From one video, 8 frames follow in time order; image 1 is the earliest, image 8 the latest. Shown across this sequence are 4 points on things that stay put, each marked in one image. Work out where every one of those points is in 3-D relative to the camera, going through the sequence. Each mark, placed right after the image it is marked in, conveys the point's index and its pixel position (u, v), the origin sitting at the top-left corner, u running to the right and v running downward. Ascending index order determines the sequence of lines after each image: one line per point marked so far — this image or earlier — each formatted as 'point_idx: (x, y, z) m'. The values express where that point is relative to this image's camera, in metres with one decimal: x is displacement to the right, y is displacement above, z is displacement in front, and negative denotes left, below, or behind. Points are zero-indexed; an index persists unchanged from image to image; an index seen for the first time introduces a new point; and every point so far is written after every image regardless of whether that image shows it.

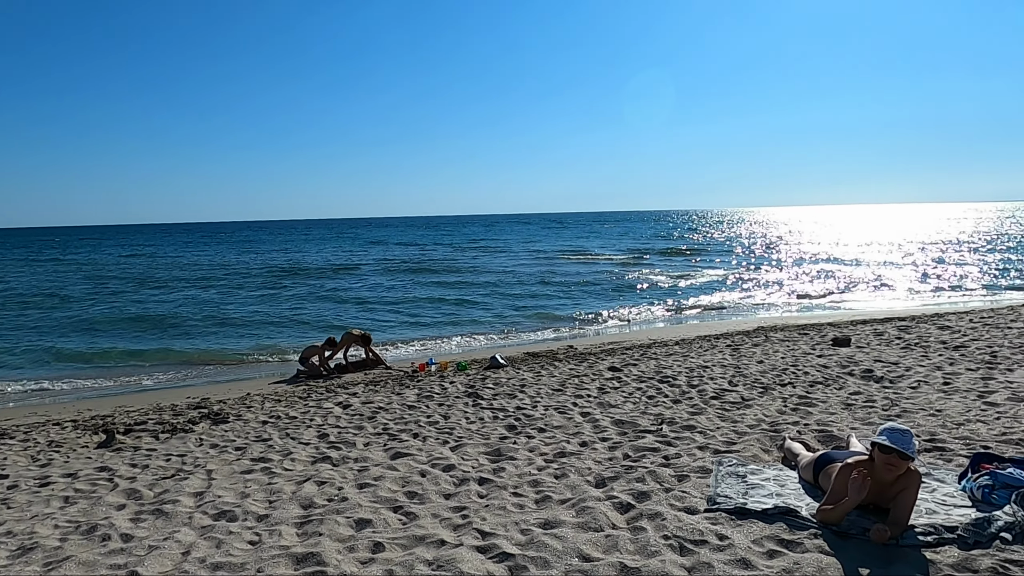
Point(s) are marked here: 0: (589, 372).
0: (+1.1, -1.2, +9.7) m
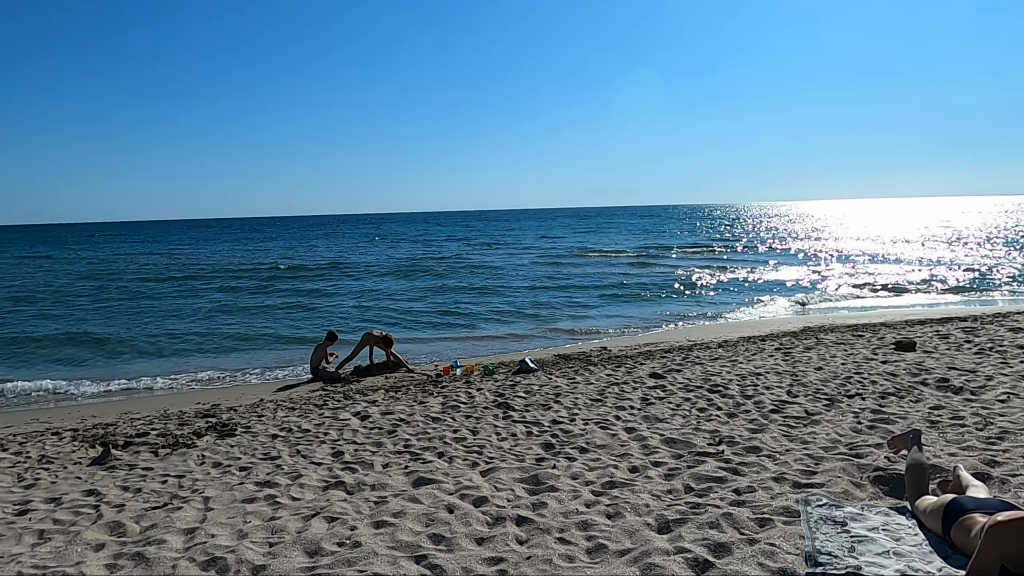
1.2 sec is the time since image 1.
0: (+1.6, -1.2, +8.8) m
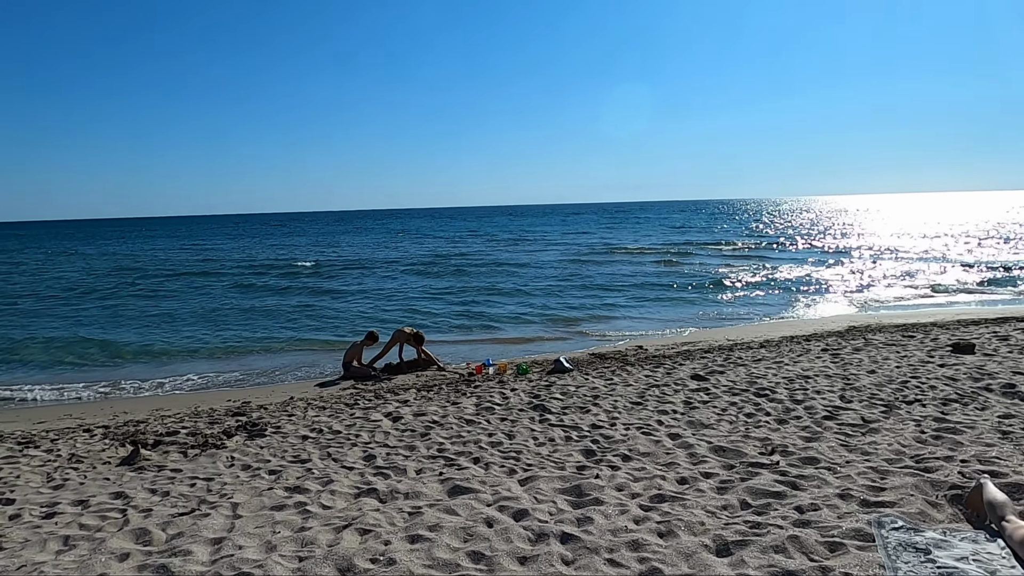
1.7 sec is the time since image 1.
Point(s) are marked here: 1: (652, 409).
0: (+2.0, -1.2, +8.5) m
1: (+1.5, -1.3, +7.1) m
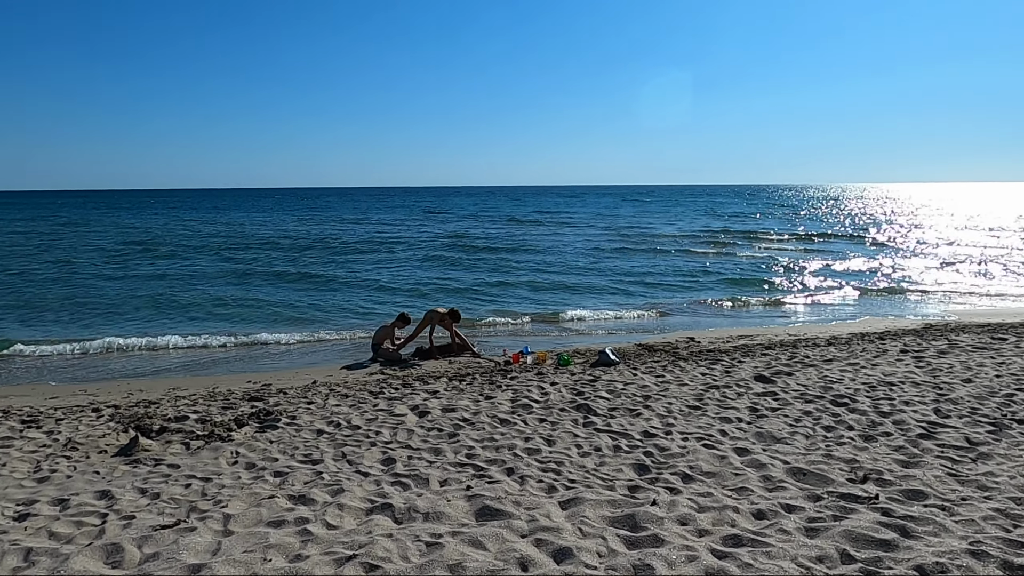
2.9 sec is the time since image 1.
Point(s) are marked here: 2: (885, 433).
0: (+2.5, -1.0, +7.6) m
1: (+1.9, -1.2, +6.2) m
2: (+3.2, -1.2, +5.8) m
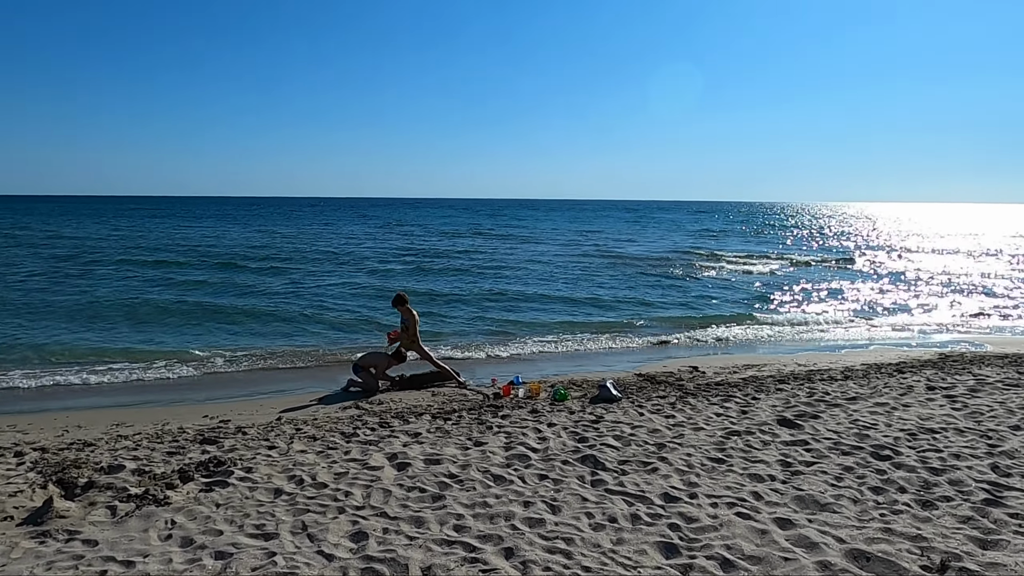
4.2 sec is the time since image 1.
0: (+2.4, -1.4, +6.7) m
1: (+1.8, -1.5, +5.3) m
2: (+3.2, -1.5, +4.9) m
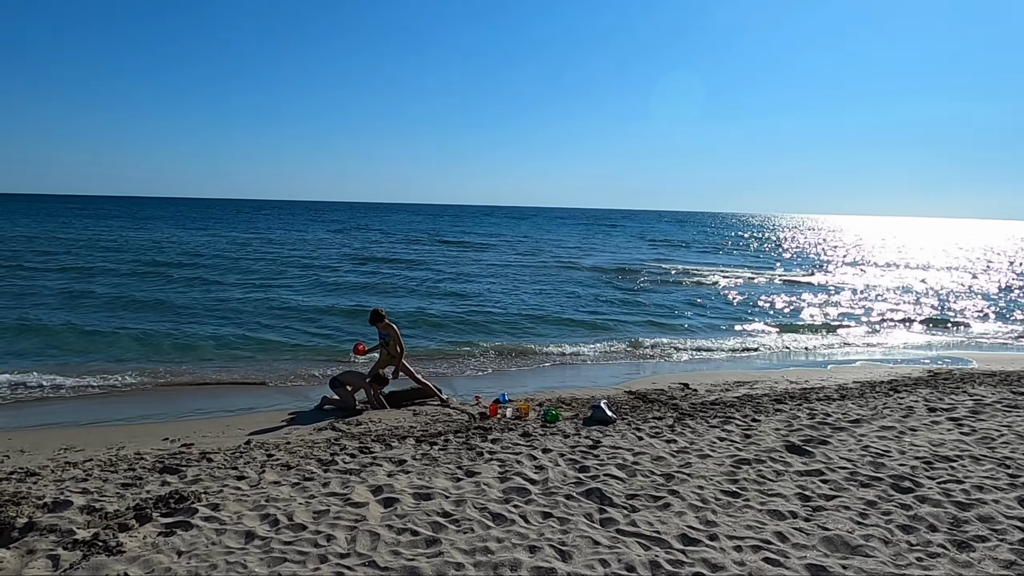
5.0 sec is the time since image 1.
0: (+2.3, -1.5, +6.3) m
1: (+1.8, -1.6, +4.9) m
2: (+3.2, -1.7, +4.6) m
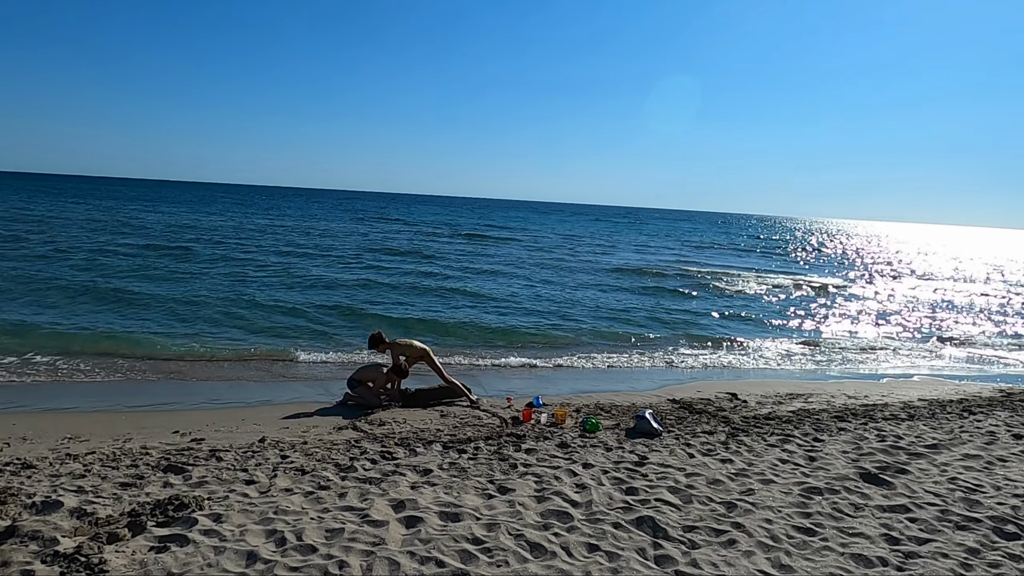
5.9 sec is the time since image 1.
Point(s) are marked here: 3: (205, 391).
0: (+2.6, -1.6, +5.6) m
1: (+2.1, -1.7, +4.2) m
2: (+3.4, -1.8, +3.8) m
3: (-3.8, -1.3, +8.3) m
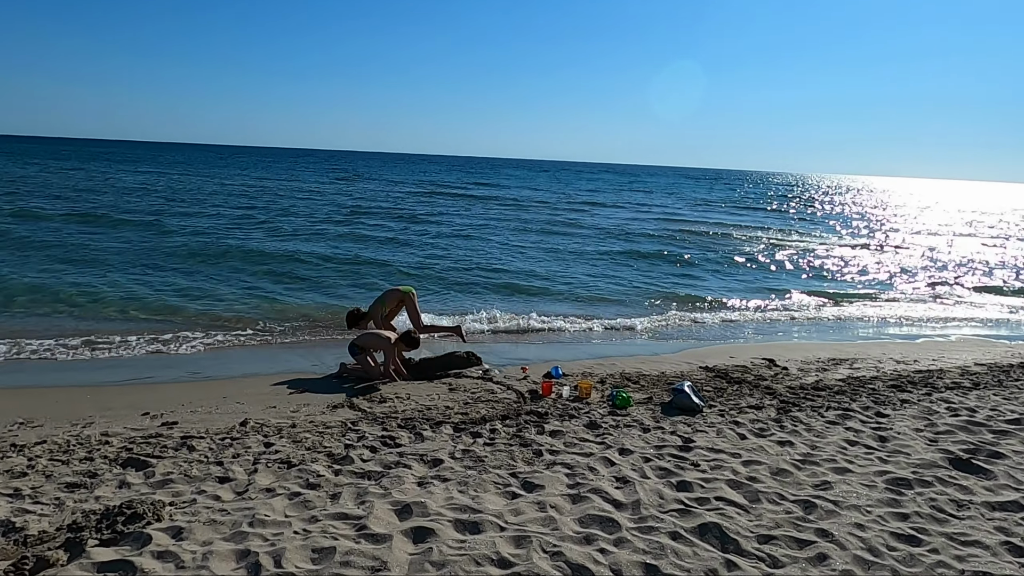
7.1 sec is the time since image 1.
0: (+2.8, -1.2, +4.7) m
1: (+2.3, -1.4, +3.4) m
2: (+3.6, -1.6, +2.9) m
3: (-3.6, -0.8, +7.4) m
